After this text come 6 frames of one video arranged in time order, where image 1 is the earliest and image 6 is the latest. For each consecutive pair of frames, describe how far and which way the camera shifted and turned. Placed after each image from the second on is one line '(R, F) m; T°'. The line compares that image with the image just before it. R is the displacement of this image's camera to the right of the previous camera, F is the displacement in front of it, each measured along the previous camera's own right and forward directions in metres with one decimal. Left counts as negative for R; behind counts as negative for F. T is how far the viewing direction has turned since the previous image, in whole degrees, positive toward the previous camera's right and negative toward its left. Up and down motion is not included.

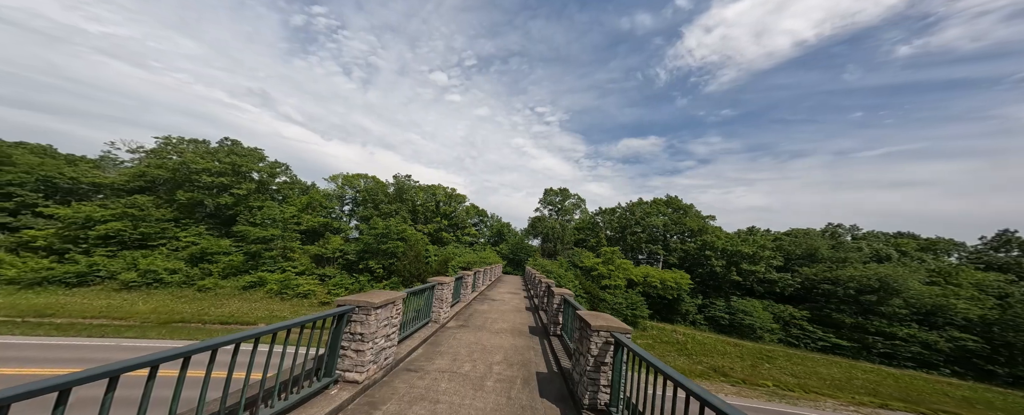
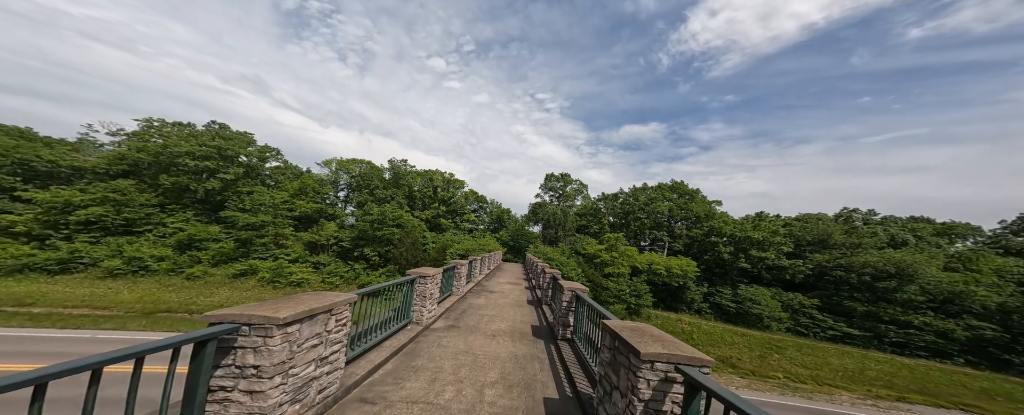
(0.0, +0.9) m; 0°
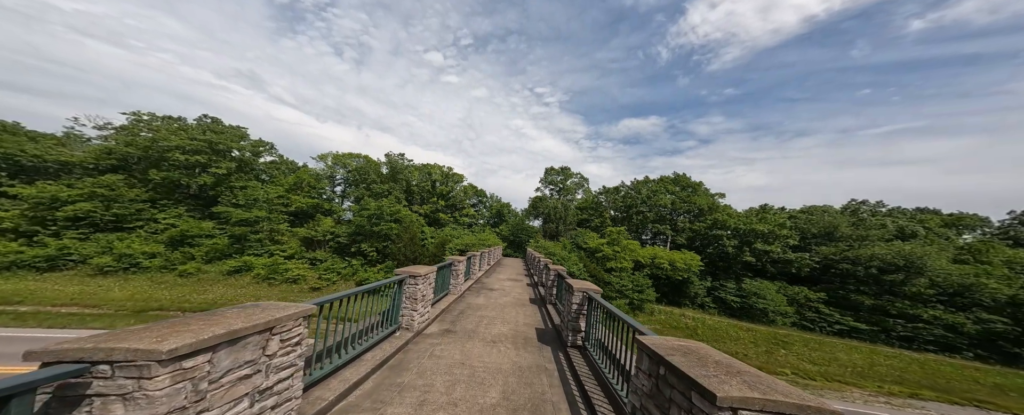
(0.0, +0.5) m; 0°
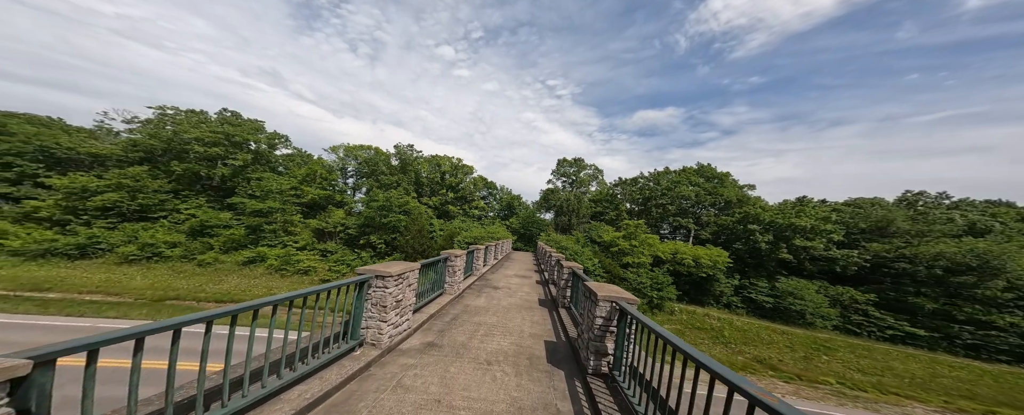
(+0.1, +0.9) m; -3°
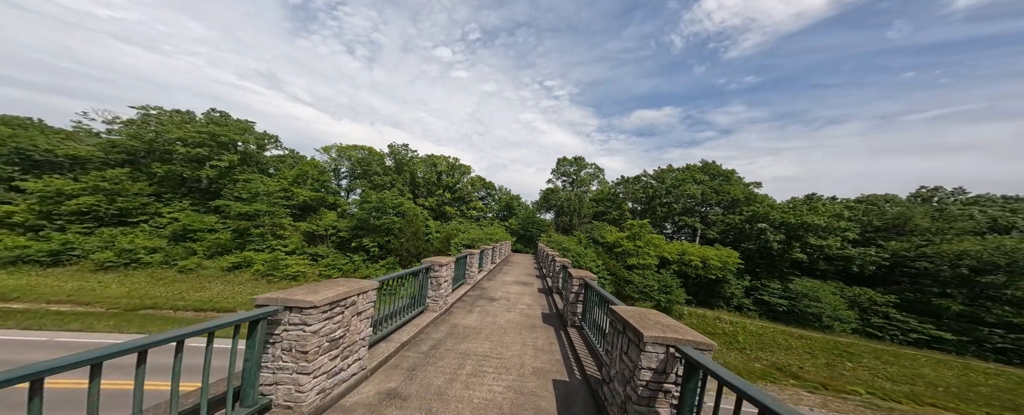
(0.0, +0.9) m; 0°
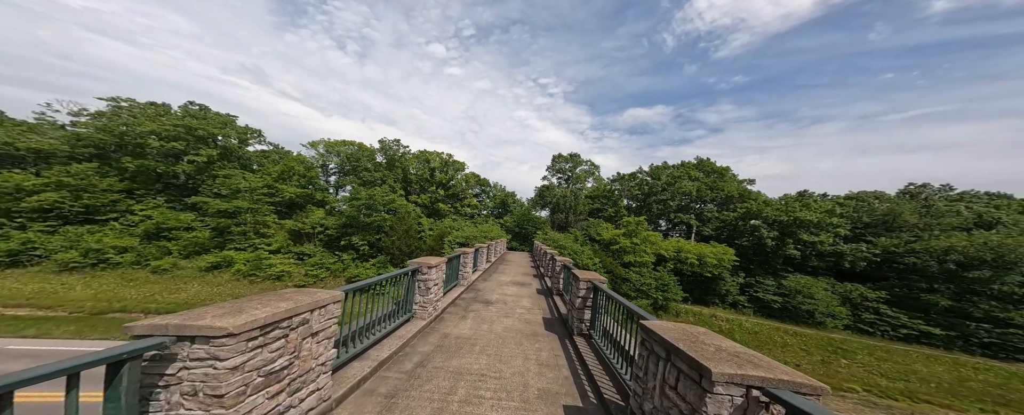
(-0.1, +0.5) m; +2°
